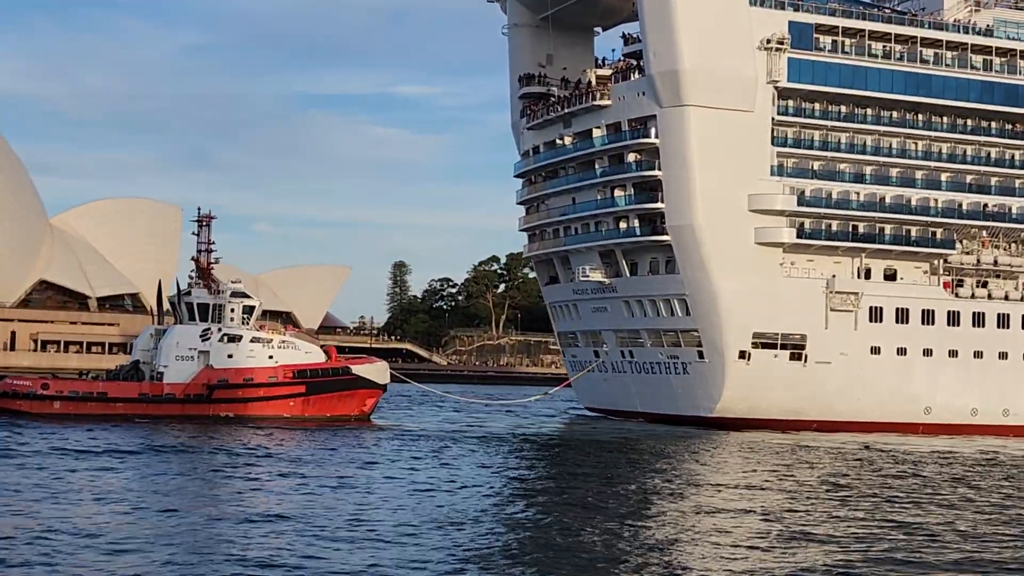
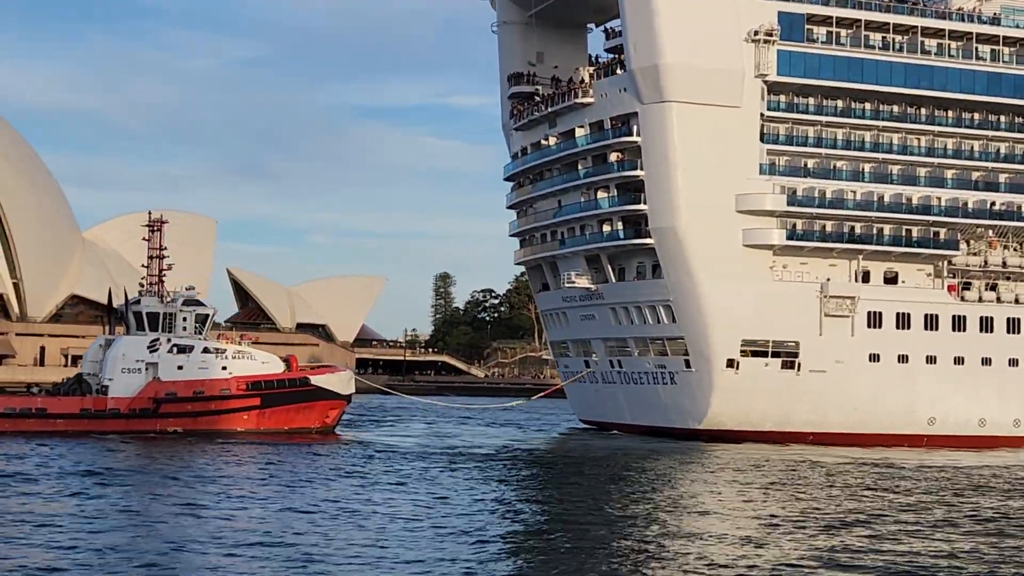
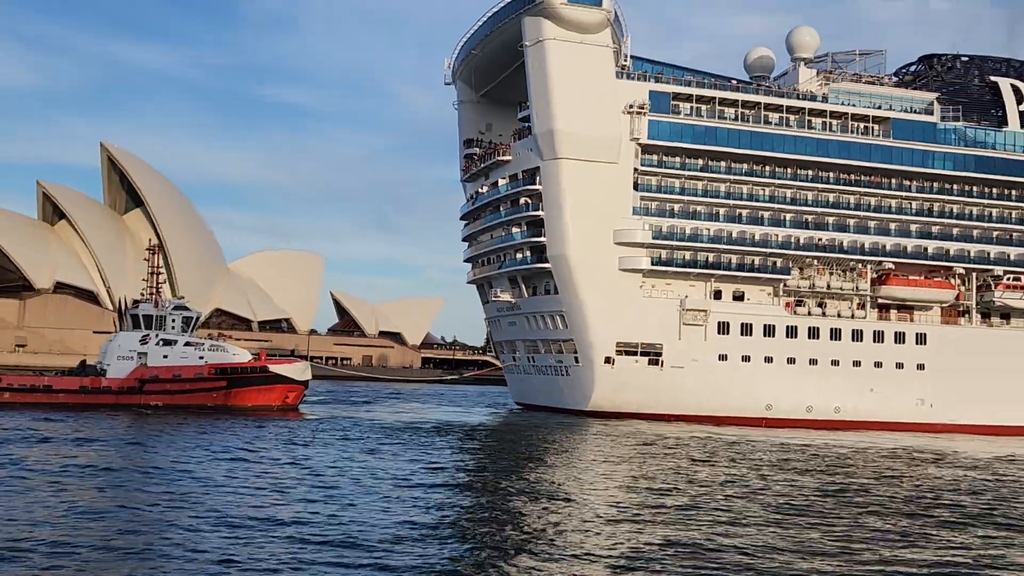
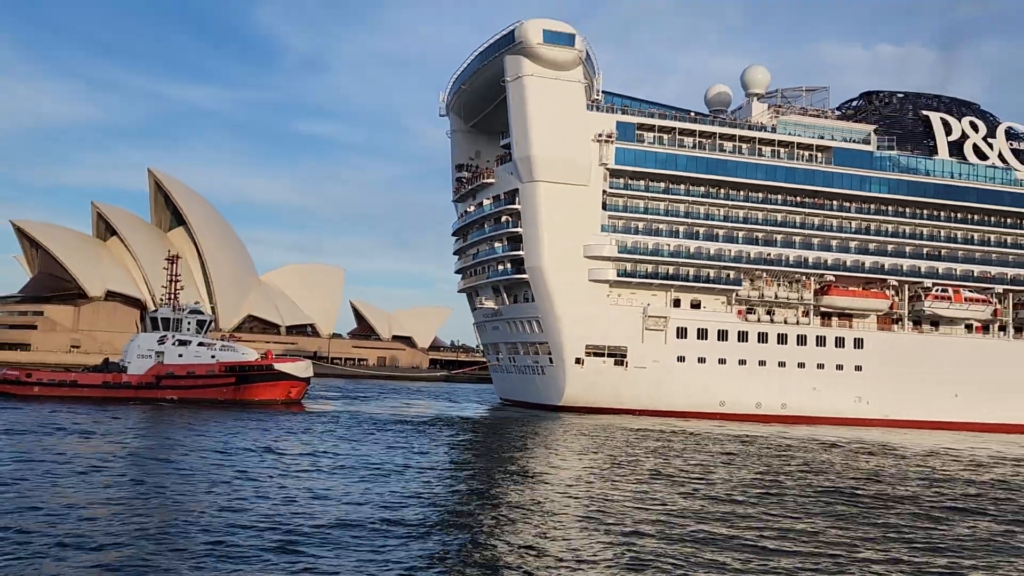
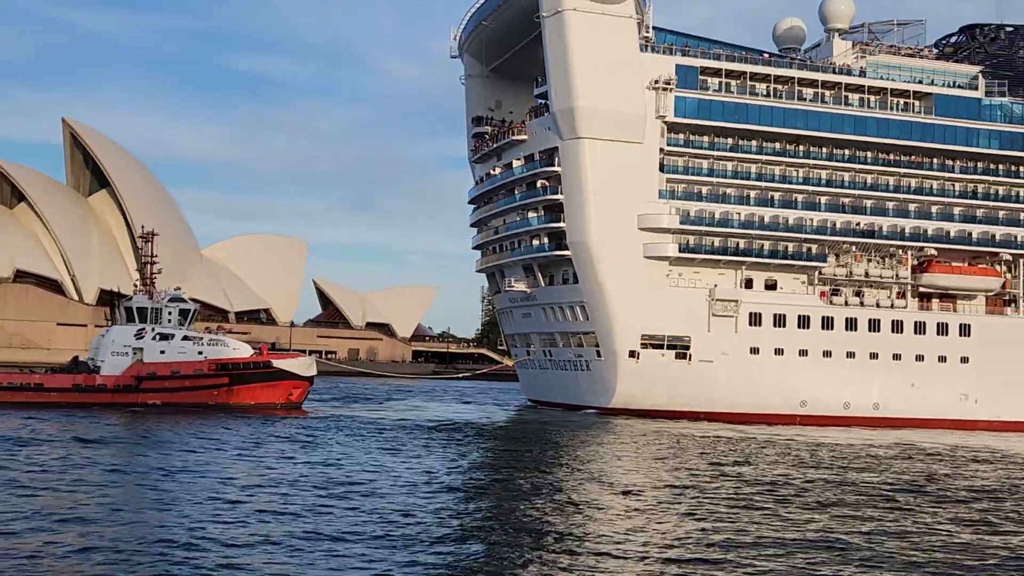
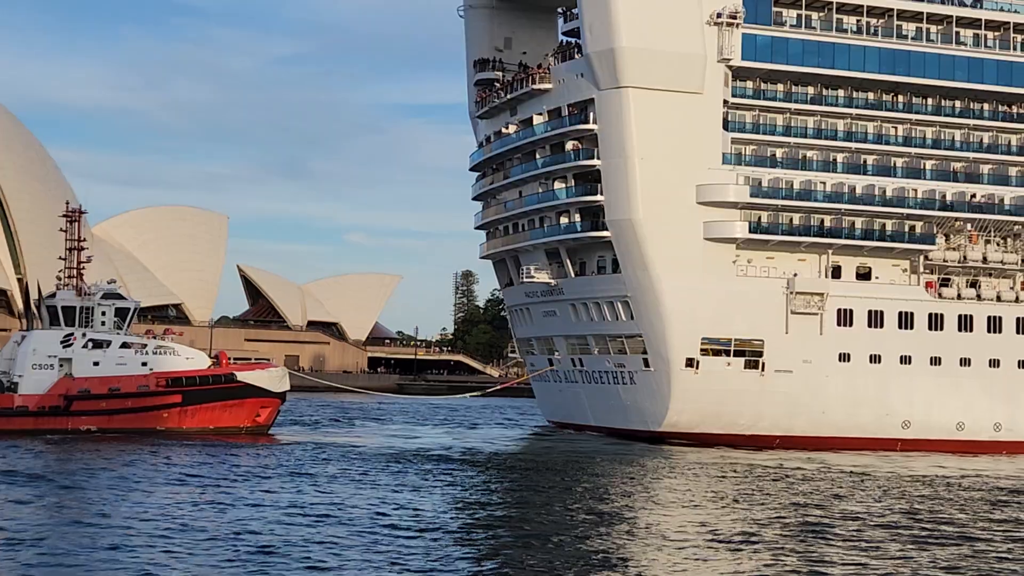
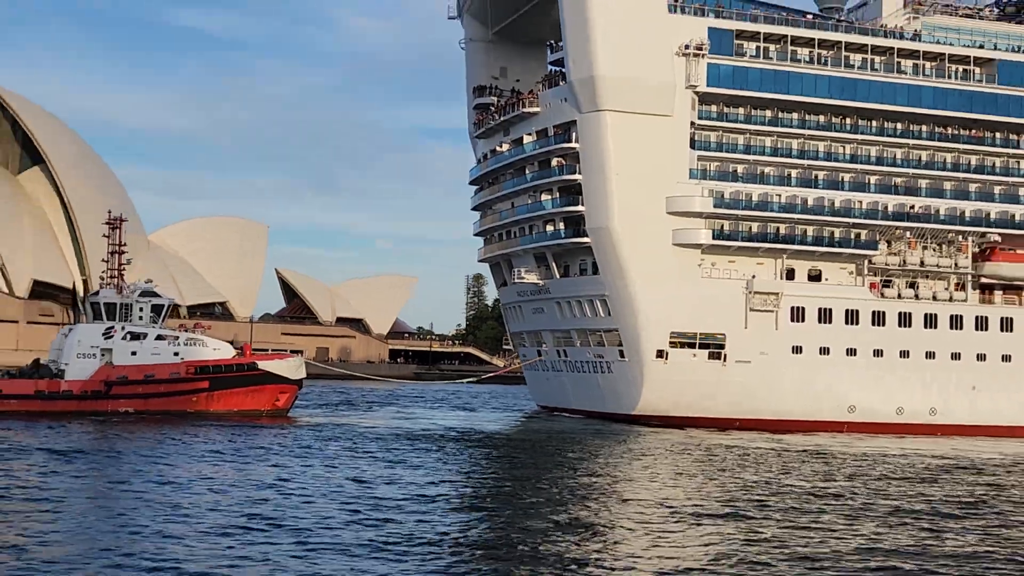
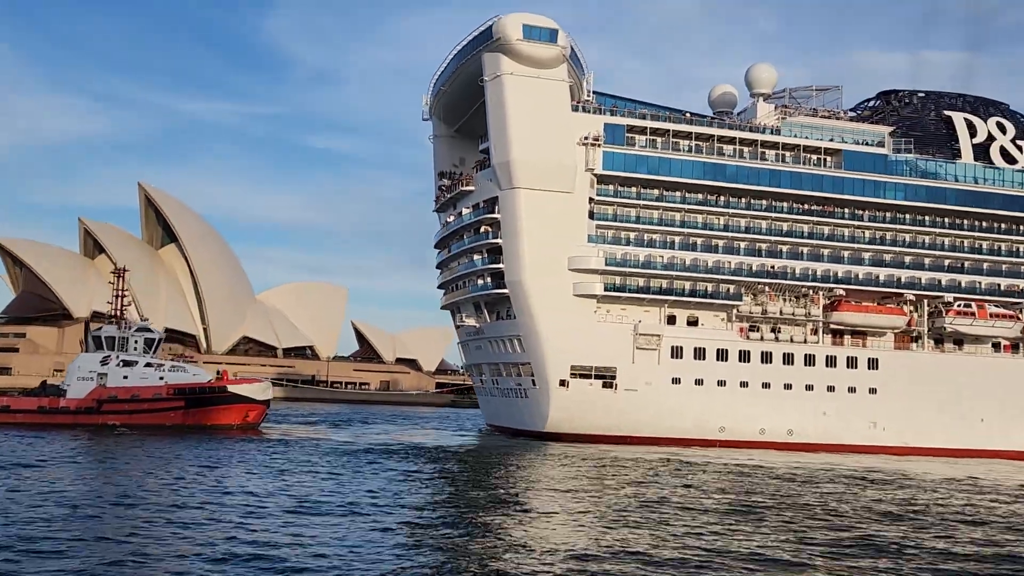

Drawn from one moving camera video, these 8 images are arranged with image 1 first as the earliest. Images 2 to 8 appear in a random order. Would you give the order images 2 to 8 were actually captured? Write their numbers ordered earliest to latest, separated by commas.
2, 6, 7, 5, 3, 4, 8
